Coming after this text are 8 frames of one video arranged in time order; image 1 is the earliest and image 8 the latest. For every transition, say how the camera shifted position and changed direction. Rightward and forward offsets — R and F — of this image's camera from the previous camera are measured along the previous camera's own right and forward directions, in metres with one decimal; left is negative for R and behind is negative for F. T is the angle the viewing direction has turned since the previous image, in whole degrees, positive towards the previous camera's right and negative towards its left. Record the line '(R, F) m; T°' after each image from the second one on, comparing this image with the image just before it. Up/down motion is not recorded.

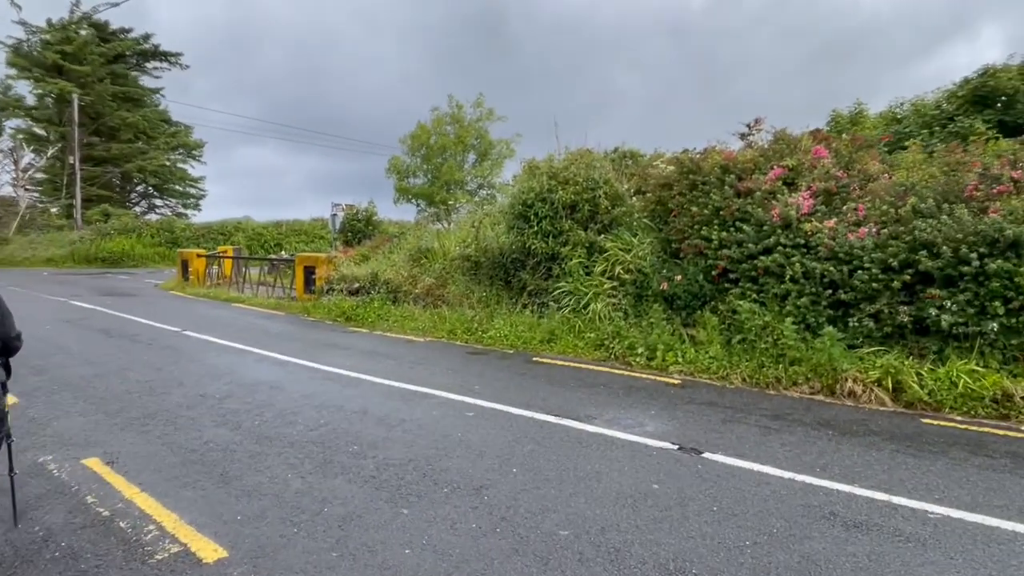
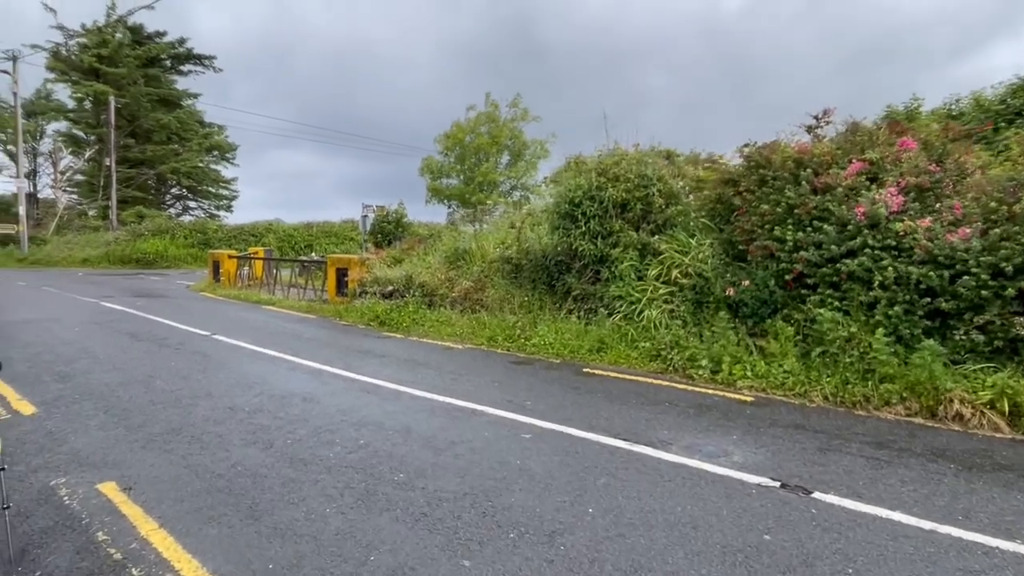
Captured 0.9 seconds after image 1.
(-0.3, +0.7) m; -2°
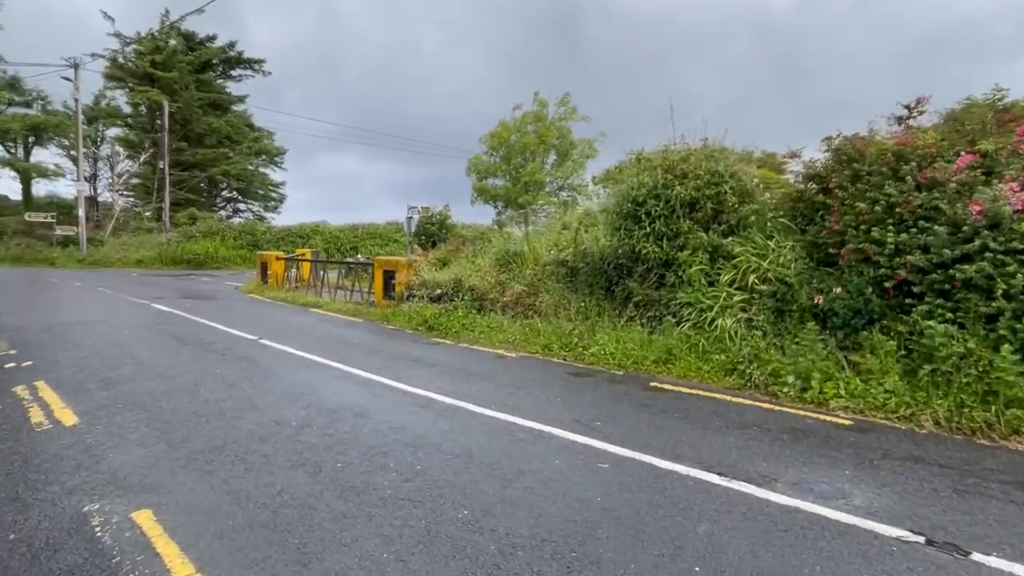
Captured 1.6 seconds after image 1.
(-0.3, +0.6) m; -4°
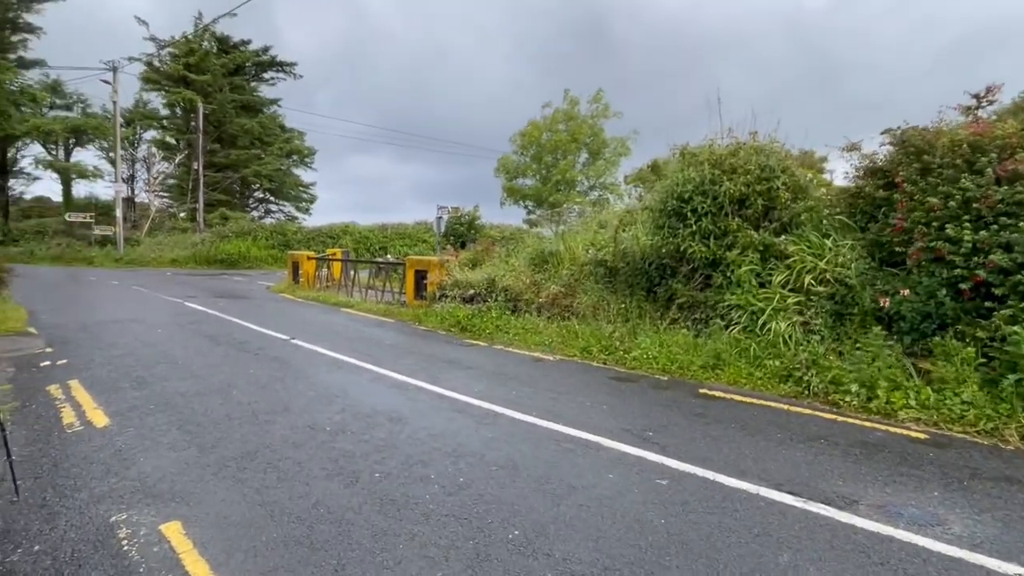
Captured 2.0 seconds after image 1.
(-0.2, +0.3) m; -2°
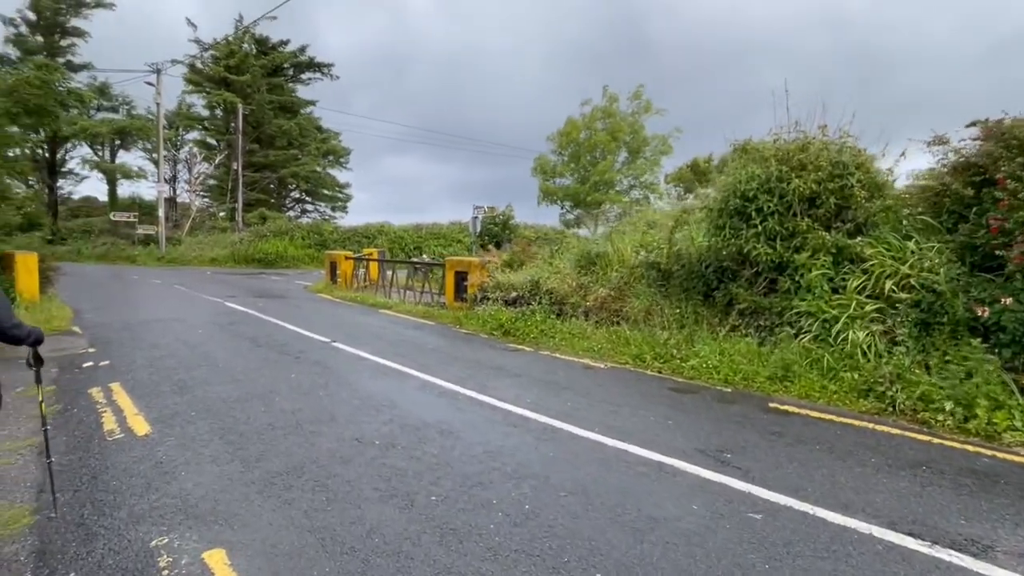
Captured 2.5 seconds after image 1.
(-0.3, +0.4) m; -3°
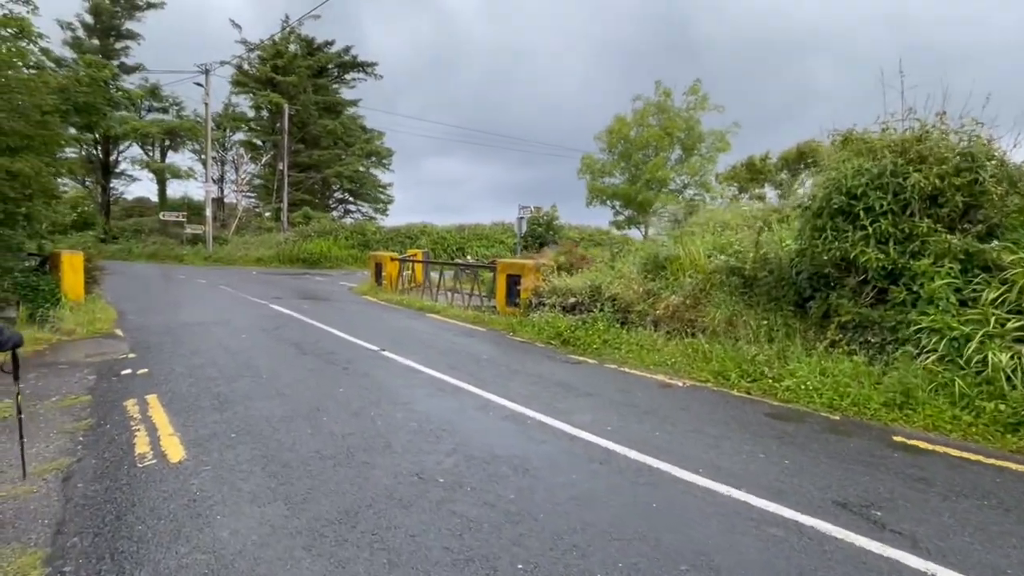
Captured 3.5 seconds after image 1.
(-0.4, +0.8) m; -4°
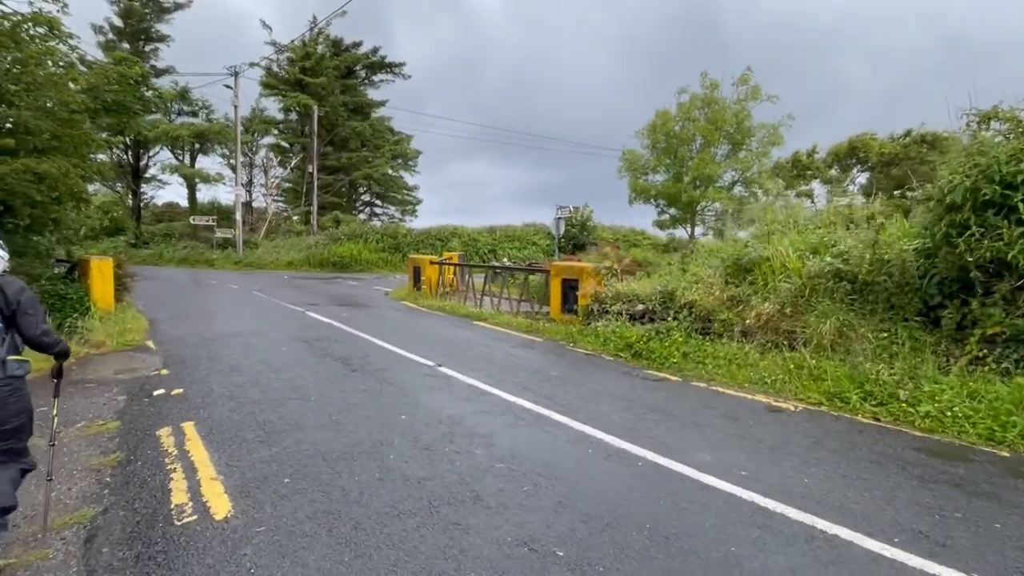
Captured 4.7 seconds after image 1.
(-0.6, +1.0) m; -2°
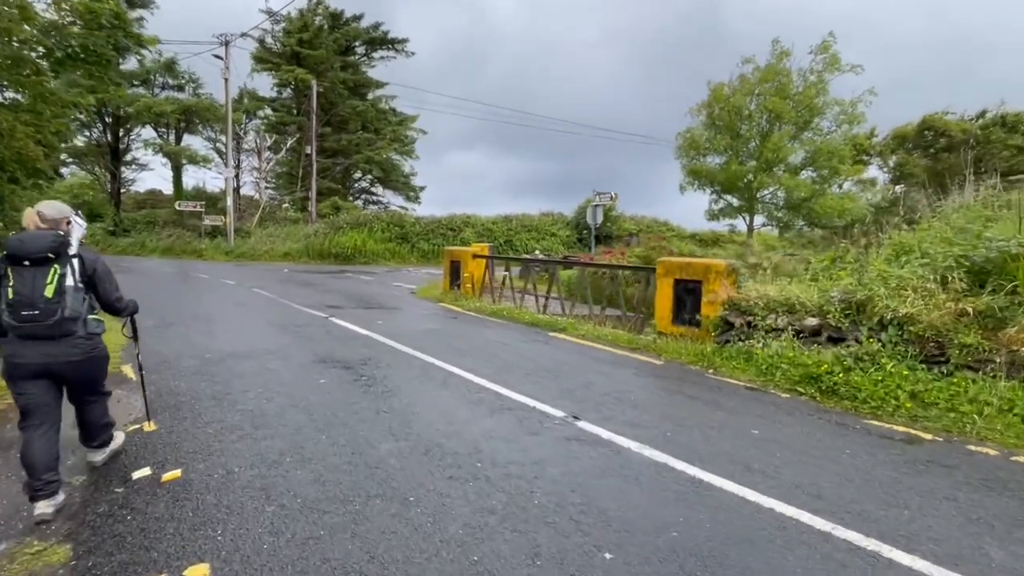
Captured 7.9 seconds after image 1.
(-1.6, +2.8) m; +1°
